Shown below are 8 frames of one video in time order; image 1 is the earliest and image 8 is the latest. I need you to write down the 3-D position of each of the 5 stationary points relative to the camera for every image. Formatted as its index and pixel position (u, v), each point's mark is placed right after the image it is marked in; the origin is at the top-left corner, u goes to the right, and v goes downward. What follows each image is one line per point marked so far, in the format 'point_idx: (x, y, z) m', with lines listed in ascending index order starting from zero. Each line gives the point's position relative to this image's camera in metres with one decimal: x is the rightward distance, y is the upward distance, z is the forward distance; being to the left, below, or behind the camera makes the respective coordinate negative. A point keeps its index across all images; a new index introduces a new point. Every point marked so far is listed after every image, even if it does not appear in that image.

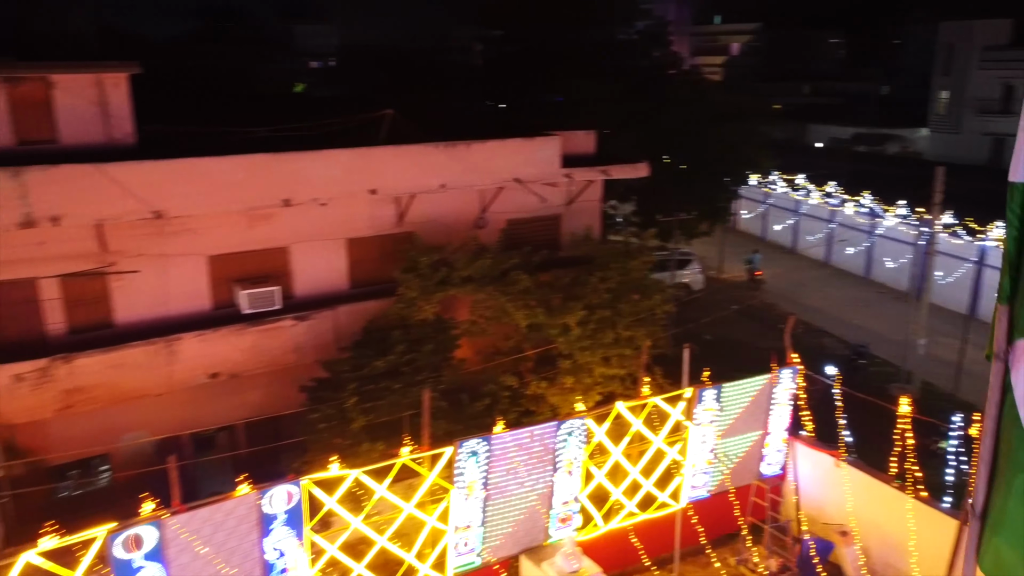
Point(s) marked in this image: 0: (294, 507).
0: (-2.1, -2.1, +7.9) m
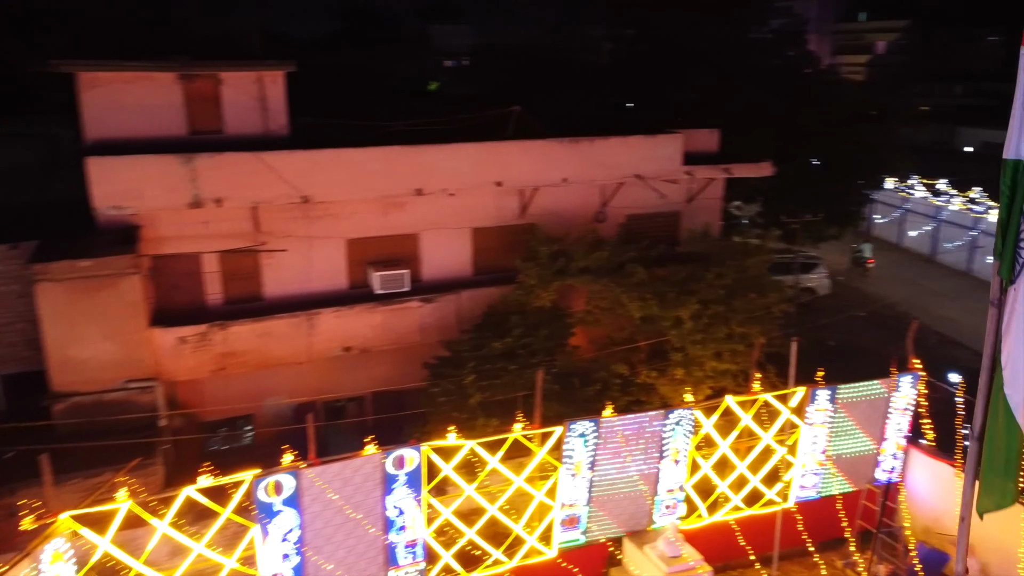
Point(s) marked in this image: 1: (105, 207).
0: (-1.0, -1.9, +8.6) m
1: (-4.9, +1.0, +9.7) m
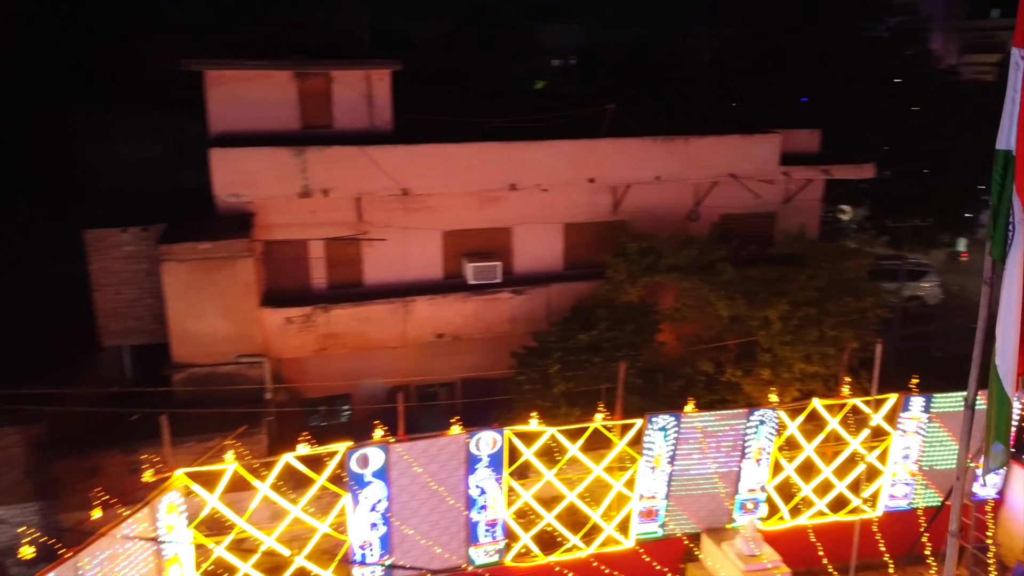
0: (-0.2, -1.8, +9.0) m
1: (-3.7, +1.2, +10.5) m
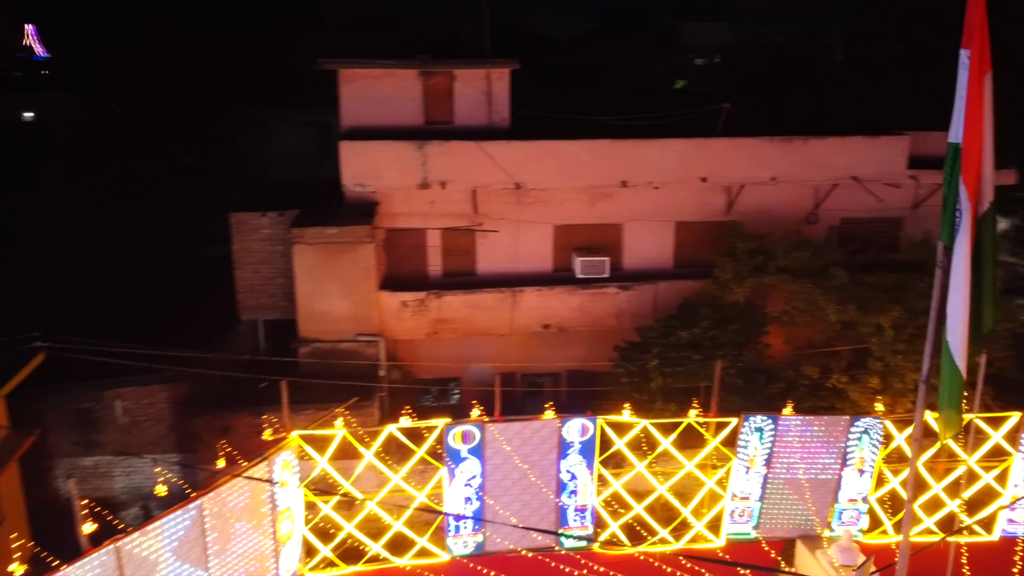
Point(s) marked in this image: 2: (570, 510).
0: (+0.9, -1.7, +9.3) m
1: (-2.2, +1.5, +11.3) m
2: (+0.7, -2.6, +9.5) m
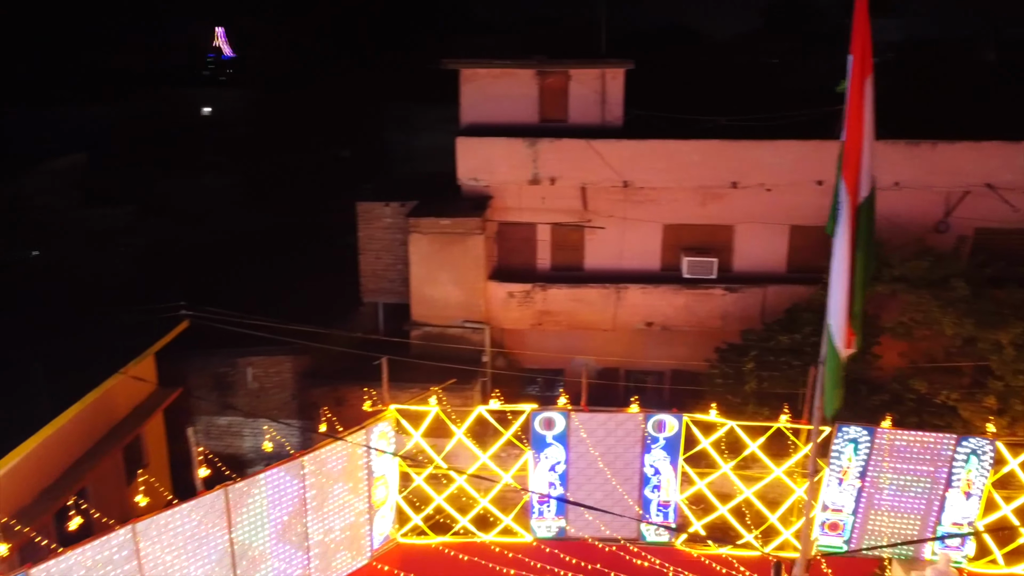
0: (+1.9, -1.7, +9.3) m
1: (-0.7, +1.6, +11.9) m
2: (+1.7, -2.6, +9.6) m
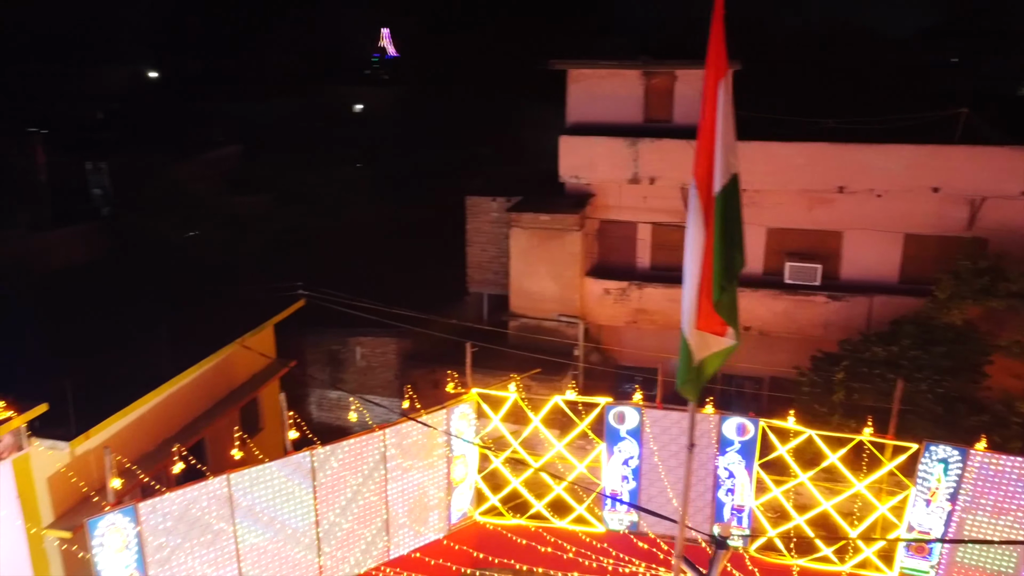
0: (+2.7, -1.7, +9.3) m
1: (+0.9, +1.7, +12.3) m
2: (+2.5, -2.6, +9.6) m
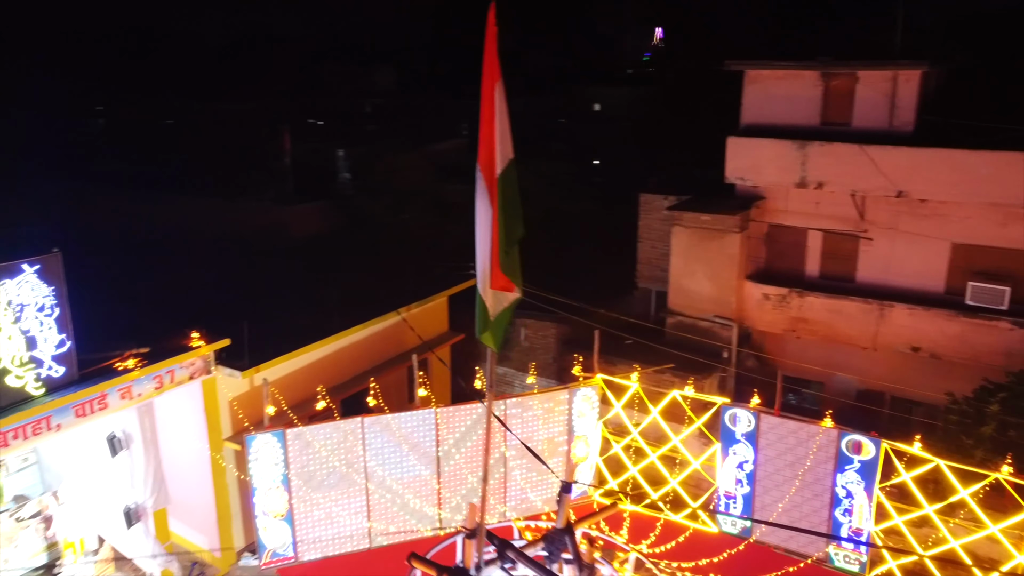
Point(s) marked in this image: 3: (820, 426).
0: (+3.9, -1.9, +8.8) m
1: (+3.4, +1.7, +12.2) m
2: (+3.7, -2.7, +9.2) m
3: (+3.4, -1.5, +9.0) m
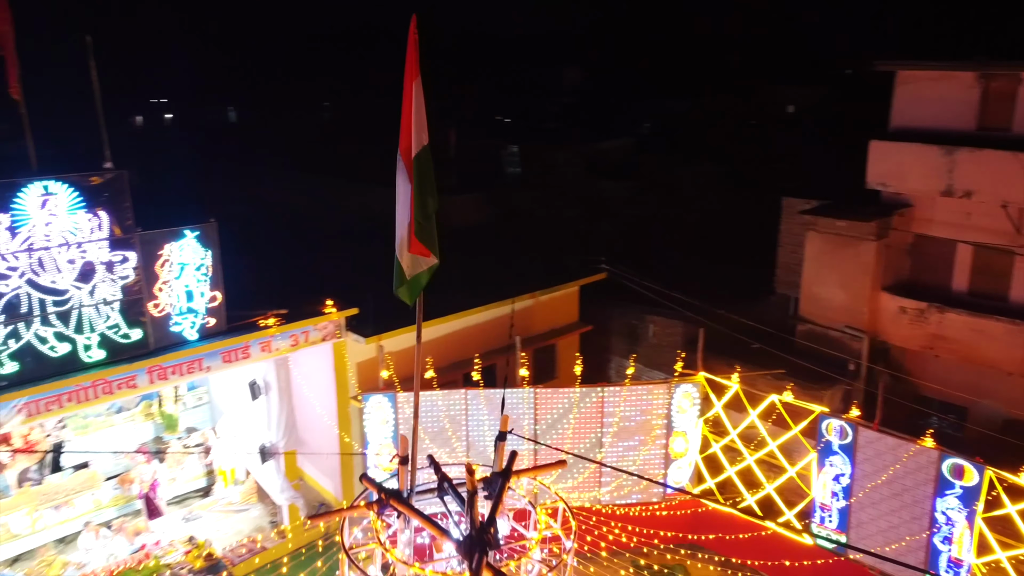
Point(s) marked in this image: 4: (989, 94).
0: (+4.7, -2.0, +8.3) m
1: (+5.2, +1.5, +11.6) m
2: (+4.6, -2.9, +8.7) m
3: (+4.3, -1.7, +8.6) m
4: (+6.4, +2.6, +10.9) m
